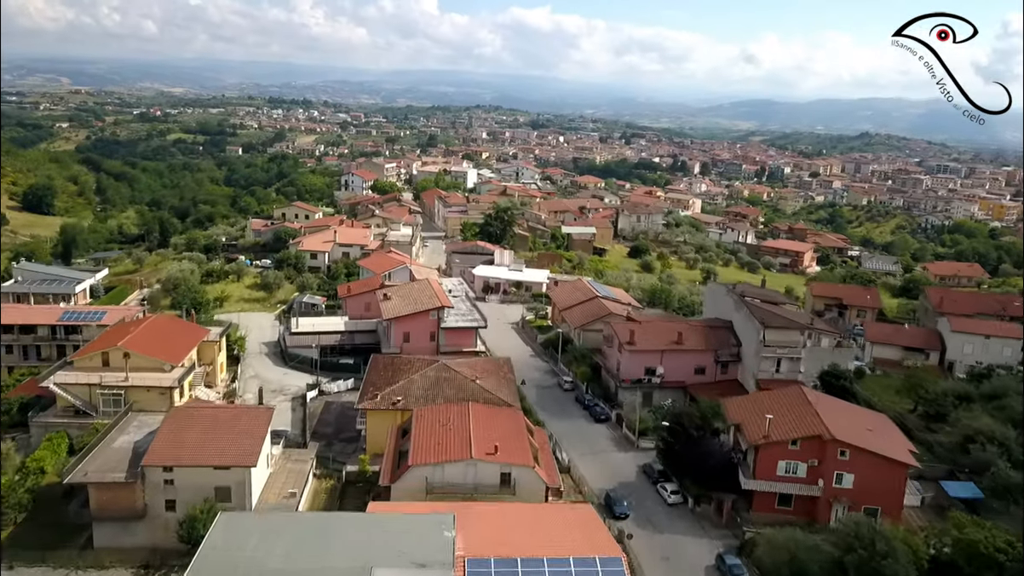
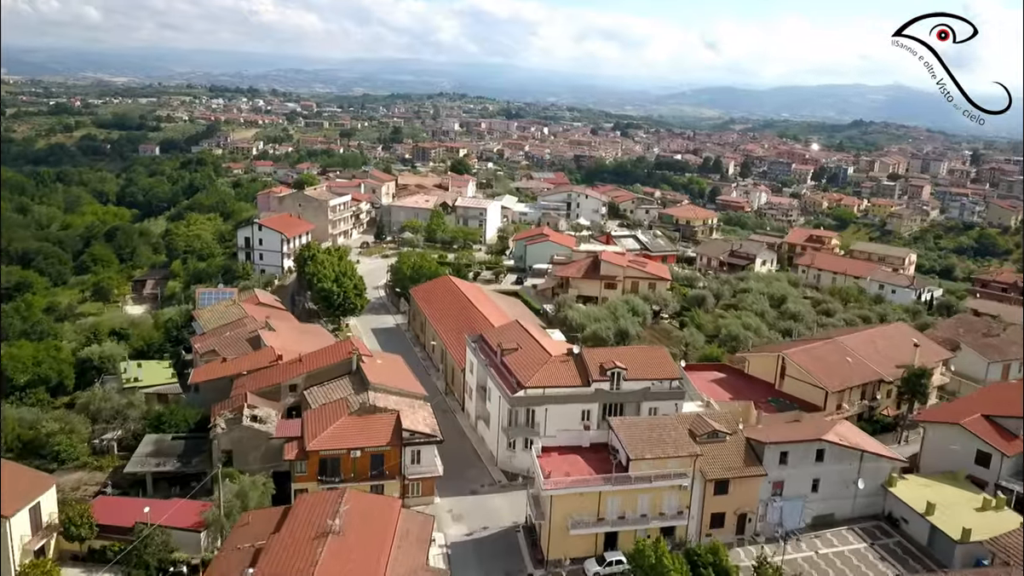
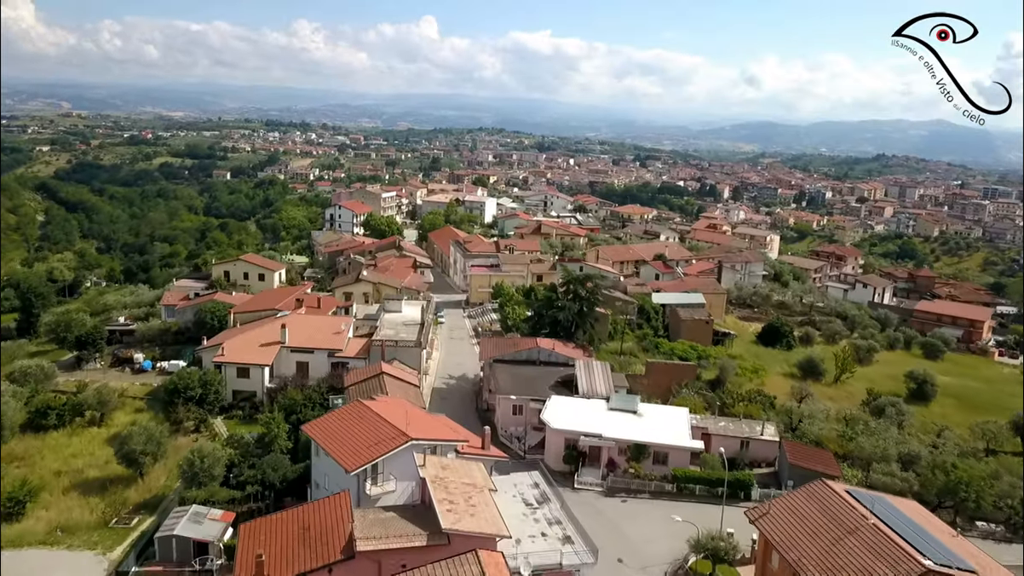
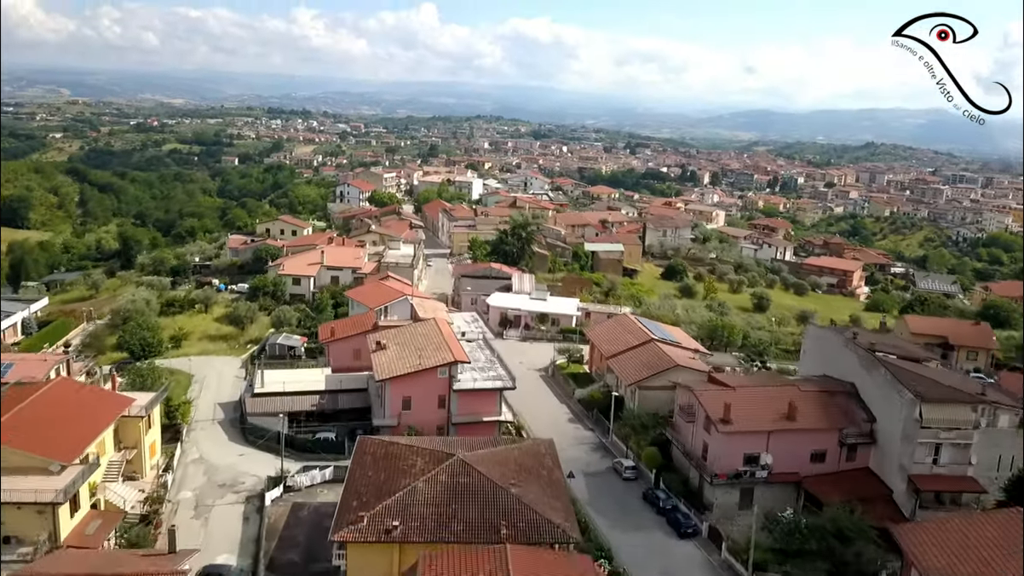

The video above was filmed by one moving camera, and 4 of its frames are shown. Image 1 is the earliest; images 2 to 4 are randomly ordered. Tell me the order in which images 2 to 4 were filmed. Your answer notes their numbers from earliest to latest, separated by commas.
4, 3, 2
